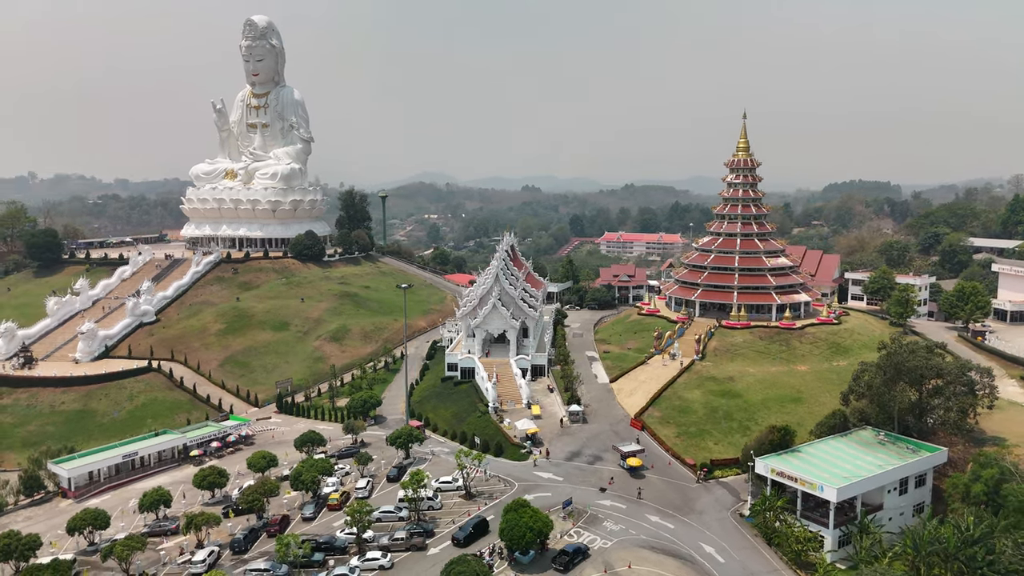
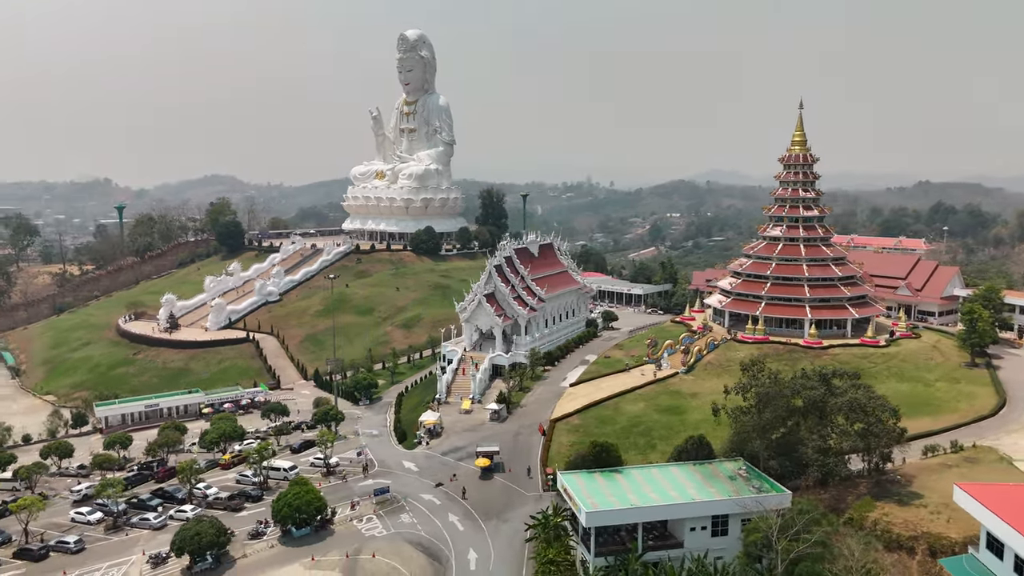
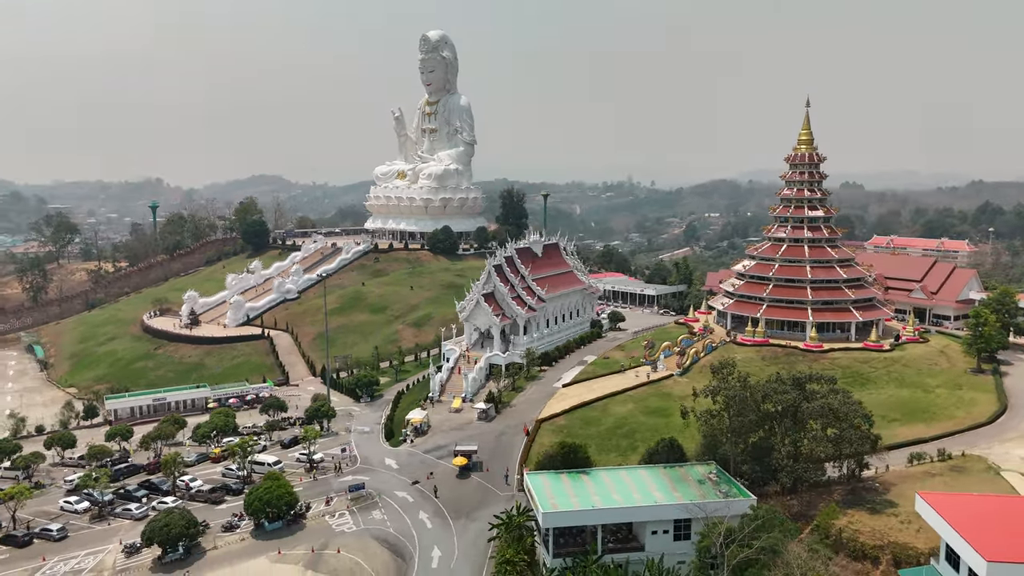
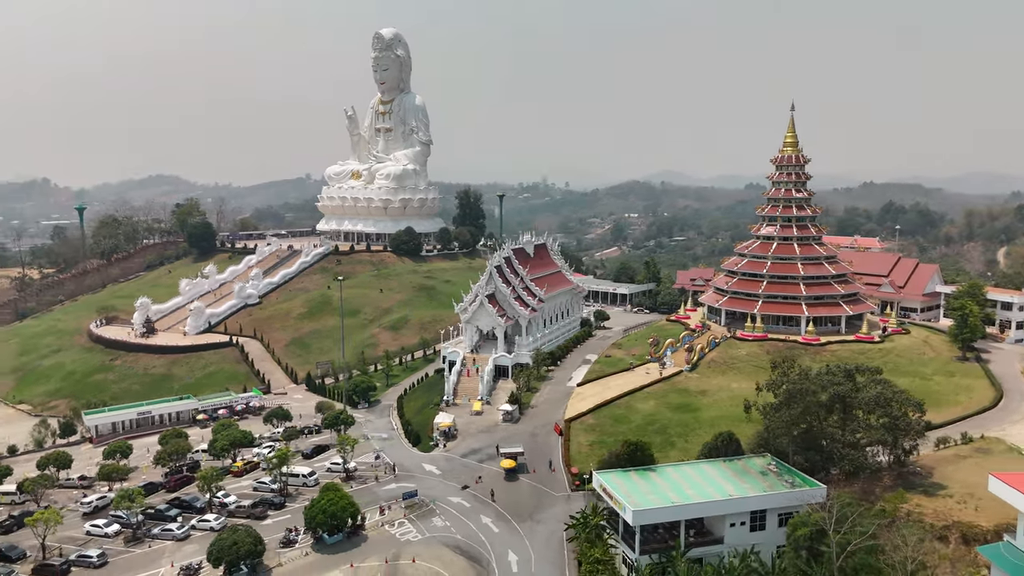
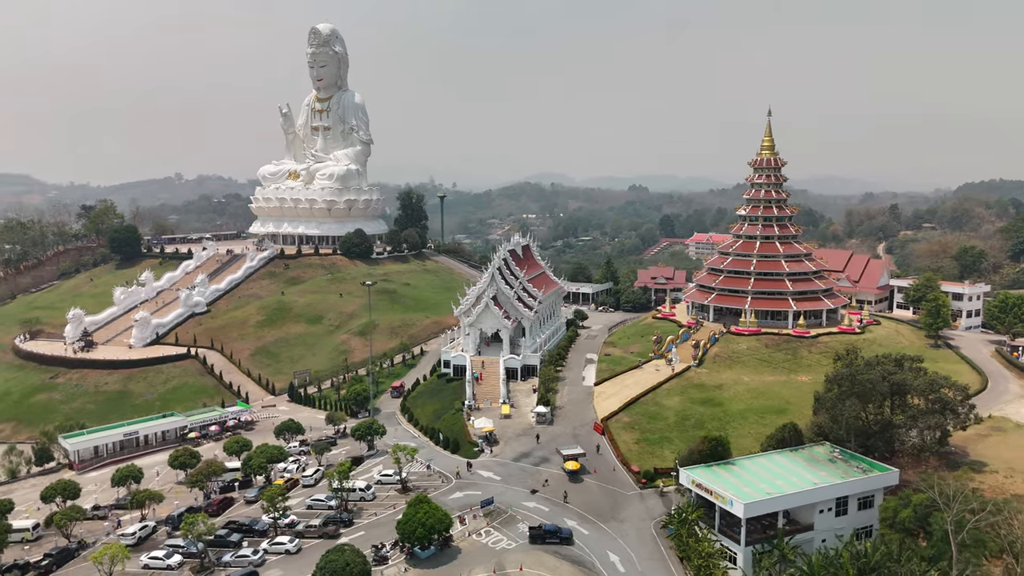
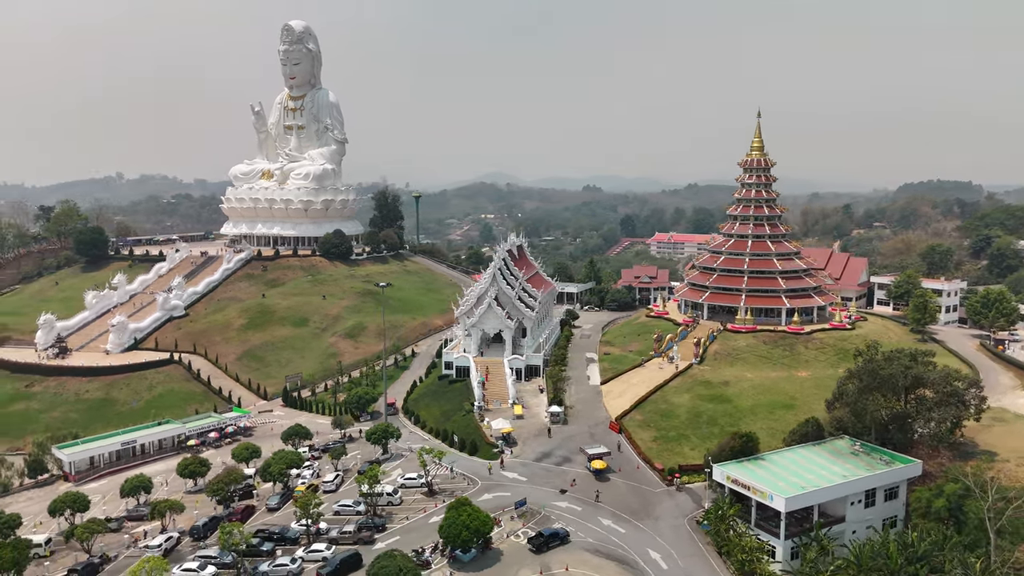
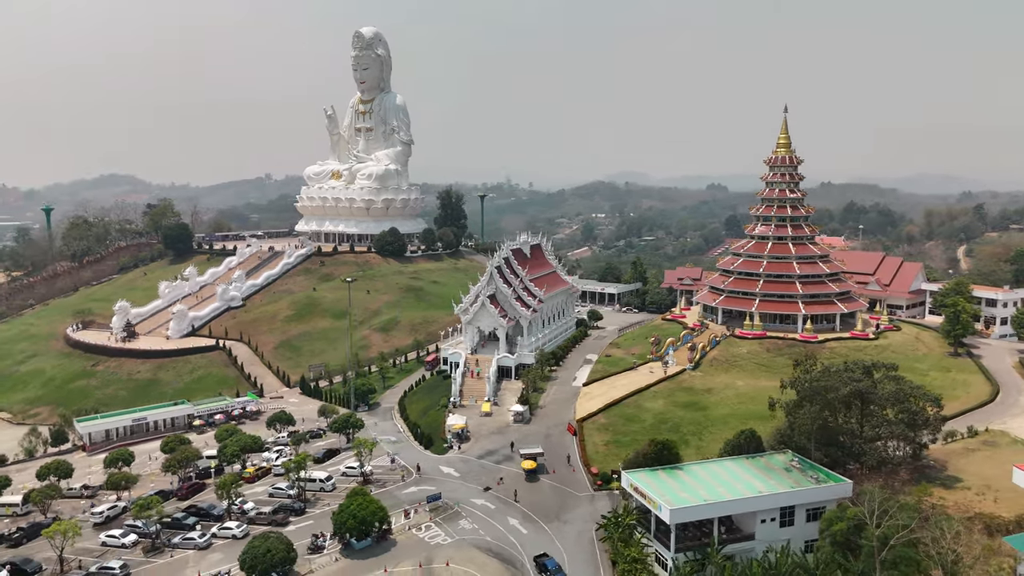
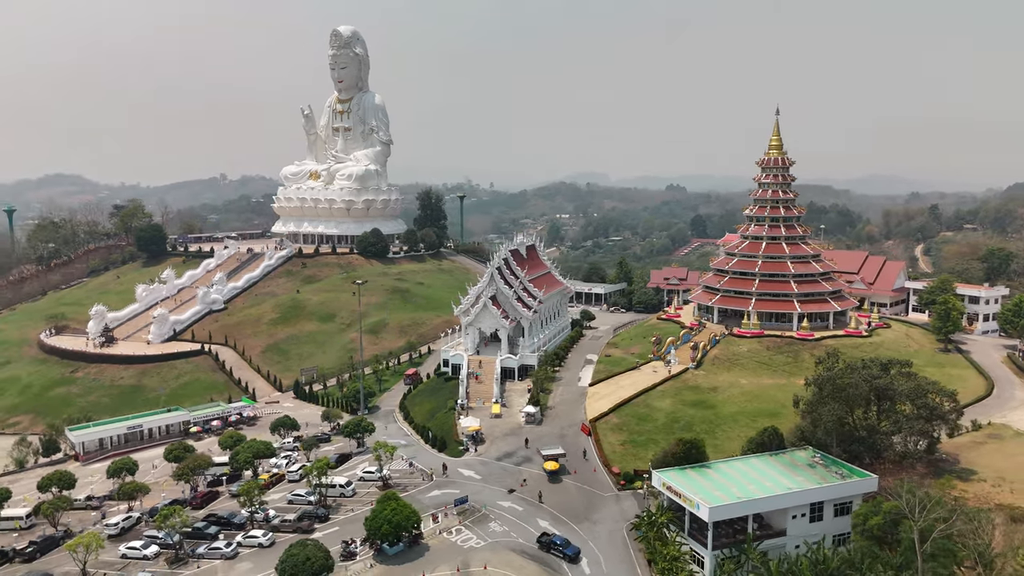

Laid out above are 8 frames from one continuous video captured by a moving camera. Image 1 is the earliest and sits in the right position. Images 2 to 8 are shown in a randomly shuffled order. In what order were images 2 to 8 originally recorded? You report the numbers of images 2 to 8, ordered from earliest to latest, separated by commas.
6, 5, 8, 7, 4, 2, 3
